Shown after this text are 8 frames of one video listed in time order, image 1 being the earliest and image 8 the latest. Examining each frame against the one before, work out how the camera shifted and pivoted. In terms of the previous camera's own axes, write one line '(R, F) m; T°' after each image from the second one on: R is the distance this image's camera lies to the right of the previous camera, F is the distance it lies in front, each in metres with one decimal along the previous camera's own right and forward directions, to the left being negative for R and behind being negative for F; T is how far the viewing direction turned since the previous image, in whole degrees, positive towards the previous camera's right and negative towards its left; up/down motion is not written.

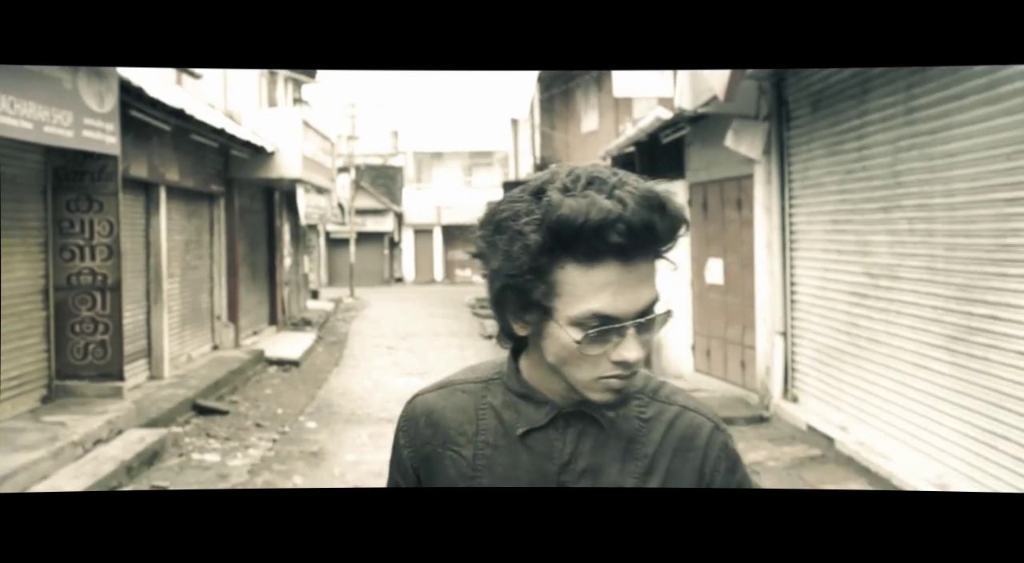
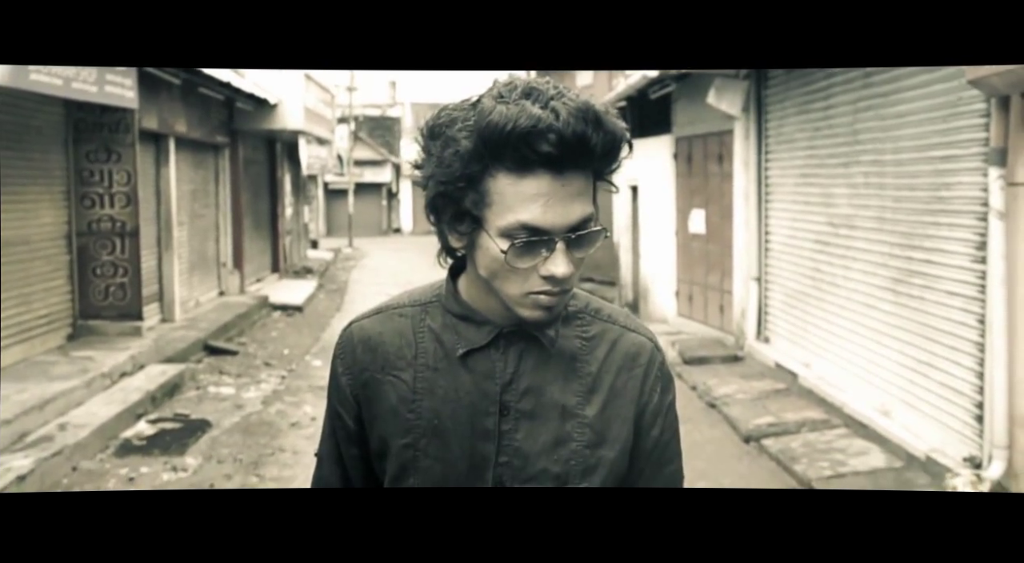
(0.0, -0.3) m; 0°
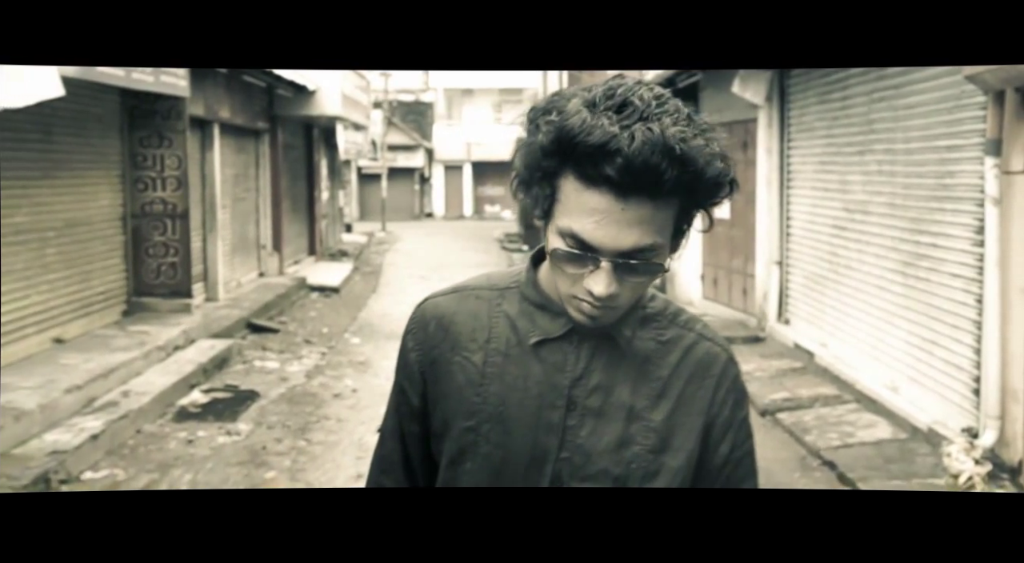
(0.0, -0.2) m; -2°
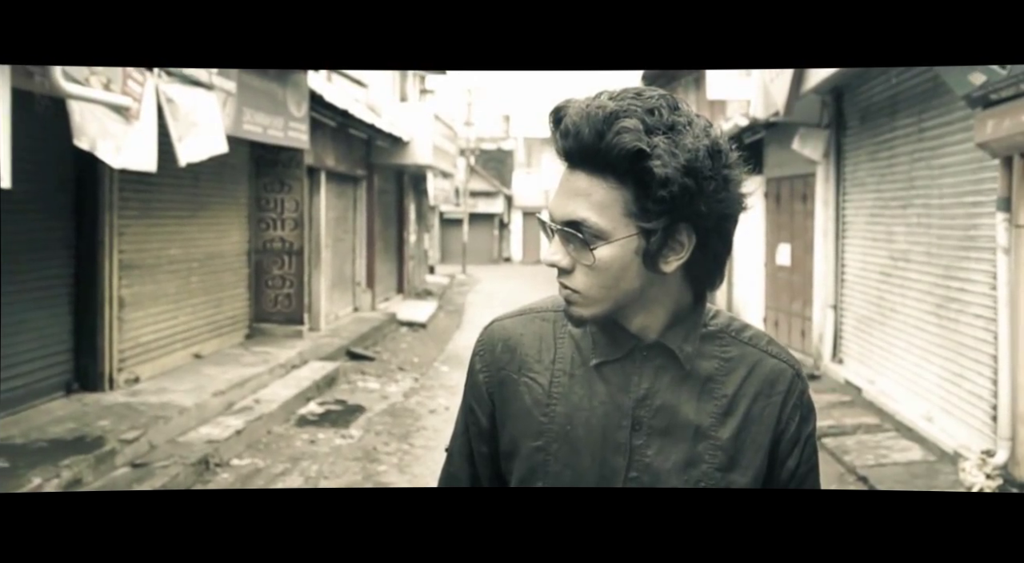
(0.0, -0.5) m; -6°
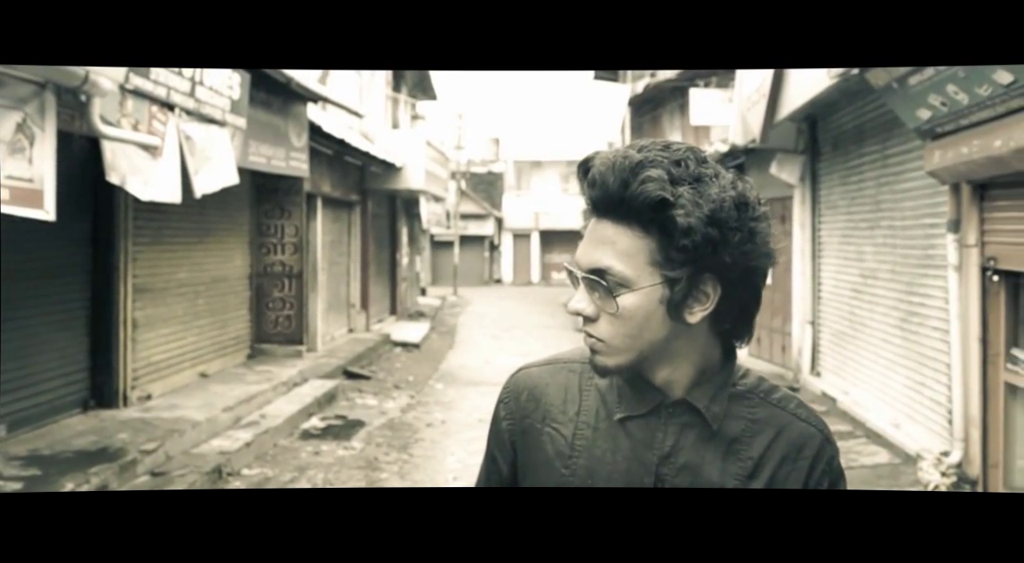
(0.0, -0.2) m; +1°
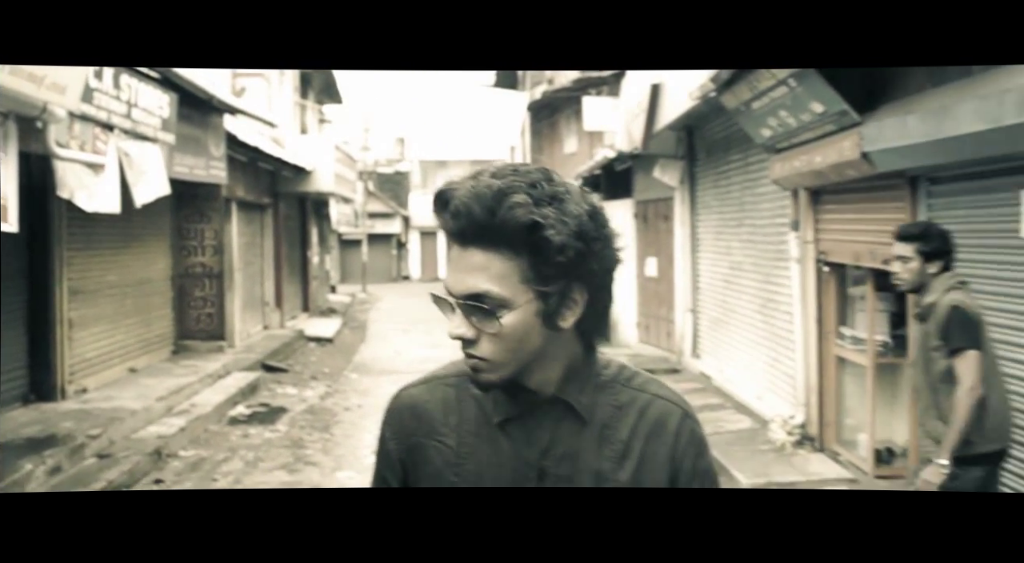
(0.0, -0.5) m; +7°
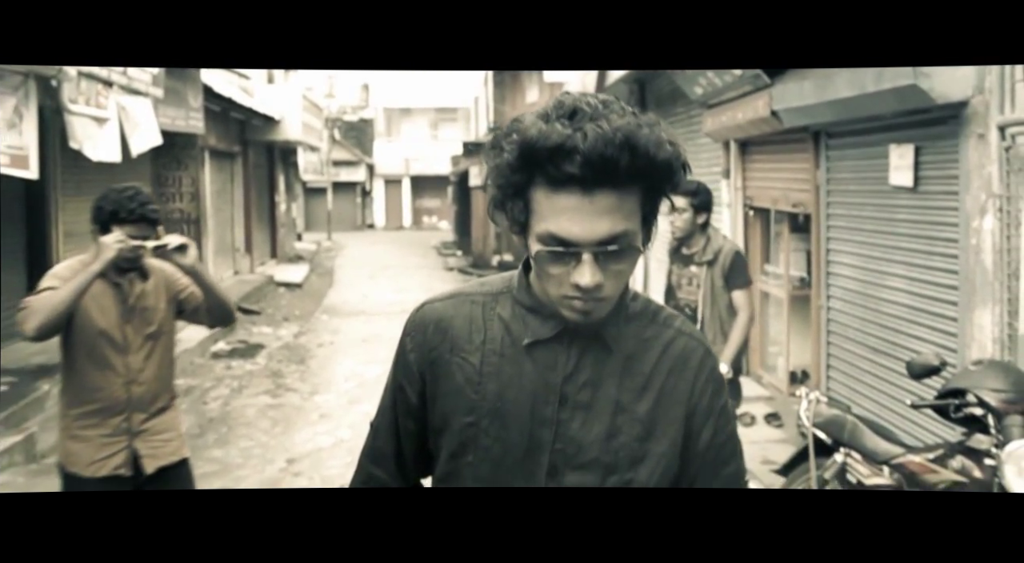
(0.0, -0.4) m; +3°
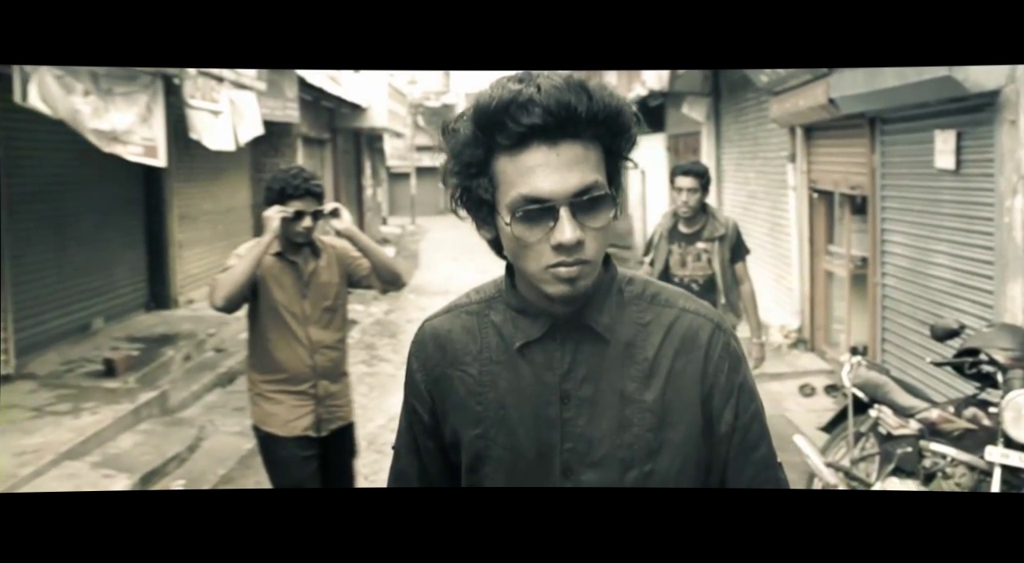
(0.0, -0.2) m; -6°
